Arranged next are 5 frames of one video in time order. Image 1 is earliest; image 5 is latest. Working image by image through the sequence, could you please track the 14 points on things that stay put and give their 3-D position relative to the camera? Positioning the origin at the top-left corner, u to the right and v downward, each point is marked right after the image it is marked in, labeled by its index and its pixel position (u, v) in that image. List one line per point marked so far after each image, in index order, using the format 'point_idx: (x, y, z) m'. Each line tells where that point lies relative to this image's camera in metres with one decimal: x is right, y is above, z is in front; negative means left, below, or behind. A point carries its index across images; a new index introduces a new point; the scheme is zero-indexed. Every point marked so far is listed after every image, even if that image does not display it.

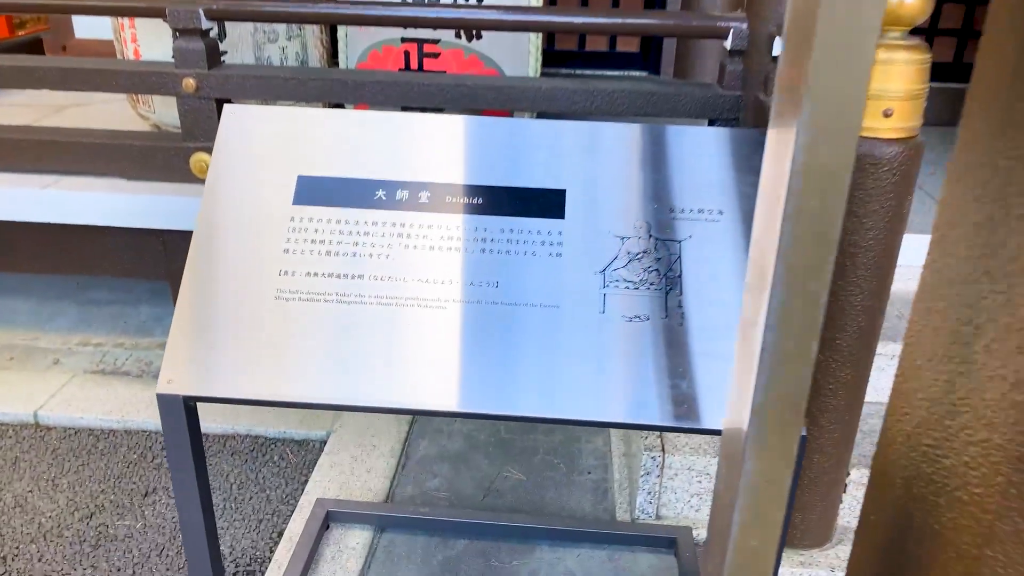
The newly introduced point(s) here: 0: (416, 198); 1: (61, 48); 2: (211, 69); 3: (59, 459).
0: (-0.2, +0.1, +1.2) m
1: (-2.3, +1.2, +3.9) m
2: (-0.9, +0.6, +2.2) m
3: (-1.2, -0.5, +2.1) m
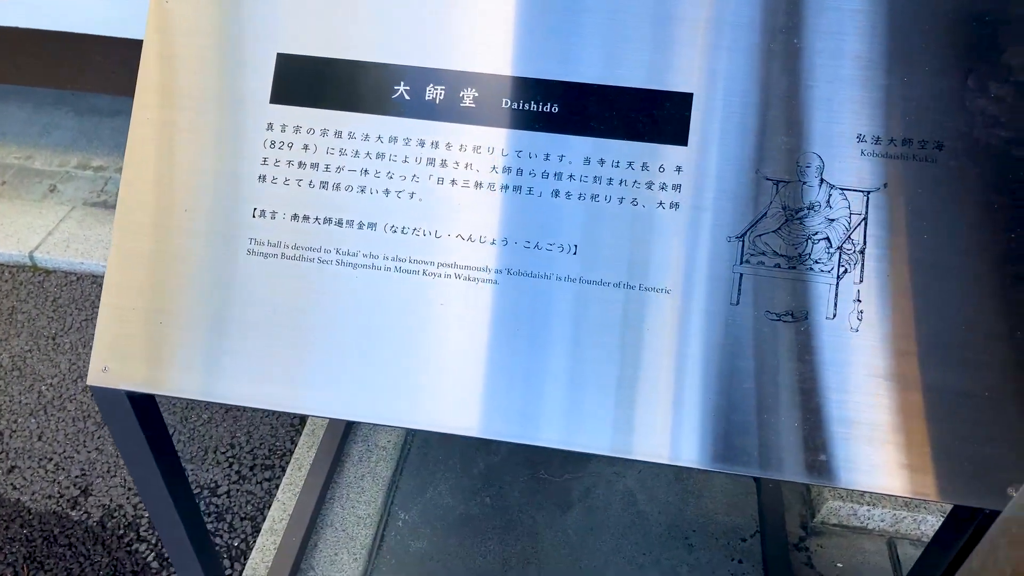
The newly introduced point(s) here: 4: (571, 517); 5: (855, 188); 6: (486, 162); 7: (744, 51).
0: (-0.1, +0.2, +0.8) m
1: (-2.0, +2.1, +3.2) m
2: (-0.7, +1.0, +1.7) m
3: (-1.1, -0.1, +1.9) m
4: (+0.1, -0.4, +1.5) m
5: (+0.3, +0.1, +0.8) m
6: (0.0, +0.1, +0.8) m
7: (+0.2, +0.3, +0.8) m
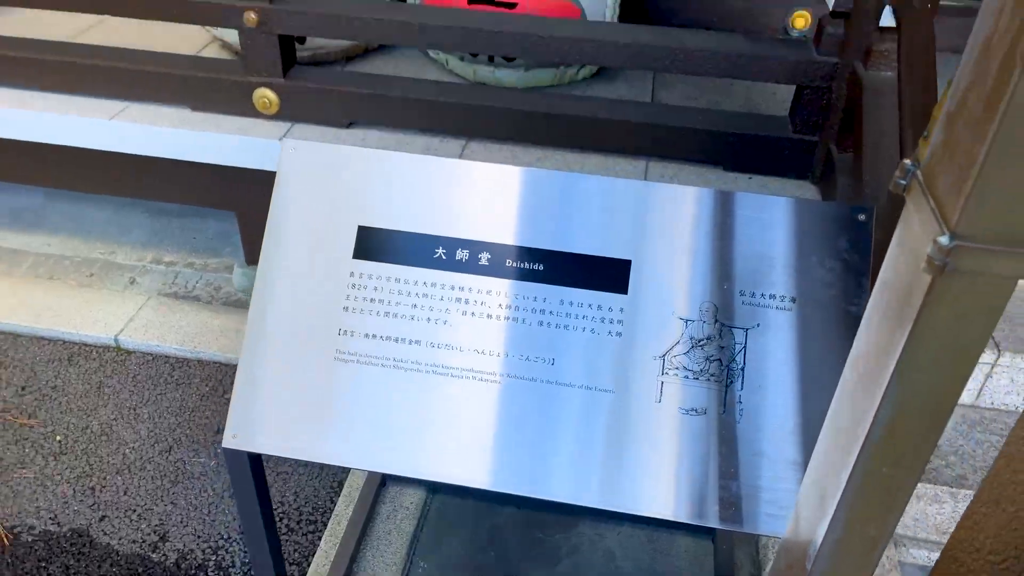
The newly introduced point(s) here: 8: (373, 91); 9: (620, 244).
0: (-0.1, +0.1, +1.2) m
1: (-1.9, +1.8, +3.8) m
2: (-0.7, +0.8, +2.1) m
3: (-1.1, -0.3, +2.2) m
4: (+0.1, -0.6, +1.8) m
5: (+0.3, -0.1, +1.1) m
6: (0.0, 0.0, +1.2) m
7: (+0.2, +0.1, +1.2) m
8: (-0.4, +0.6, +2.2) m
9: (+0.1, +0.1, +1.2) m
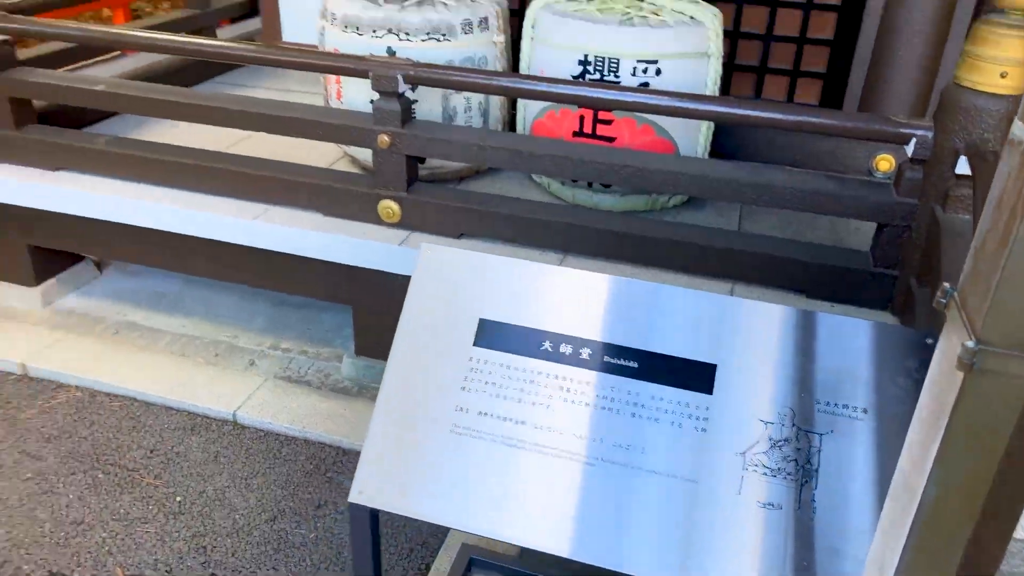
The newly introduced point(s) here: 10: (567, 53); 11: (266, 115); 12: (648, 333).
0: (+0.1, -0.1, +1.4) m
1: (-1.3, +1.3, +4.3) m
2: (-0.3, +0.5, +2.4) m
3: (-0.8, -0.5, +2.4) m
4: (+0.3, -0.9, +1.8) m
5: (+0.5, -0.2, +1.3) m
6: (+0.1, -0.2, +1.4) m
7: (+0.4, -0.1, +1.3) m
8: (-0.1, +0.3, +2.5) m
9: (+0.3, -0.1, +1.3) m
10: (+0.2, +0.8, +2.5) m
11: (-0.8, +0.6, +2.6) m
12: (+0.2, -0.1, +1.3) m
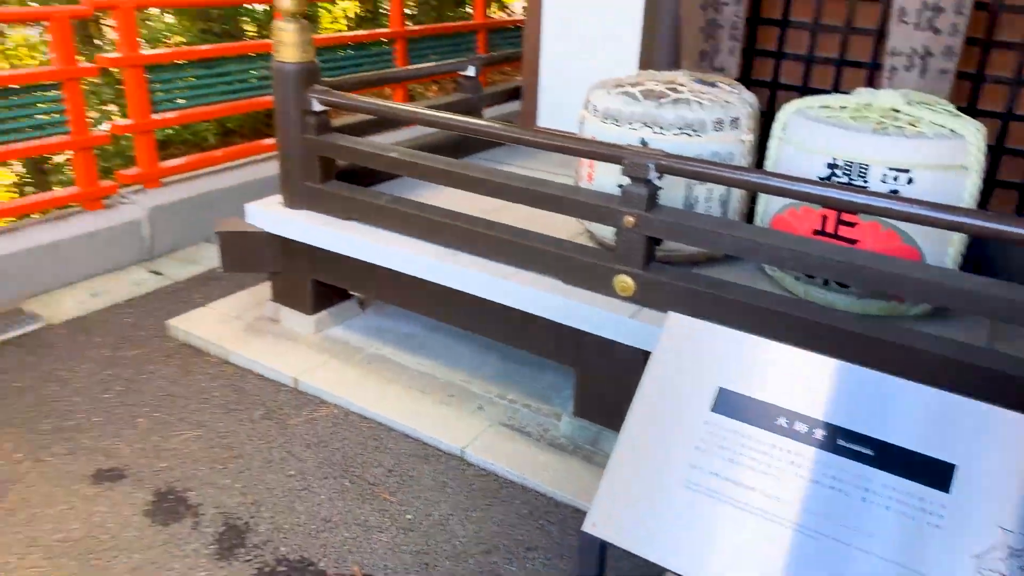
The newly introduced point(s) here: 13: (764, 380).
0: (+0.5, -0.3, +1.4) m
1: (+0.1, +0.9, +4.8) m
2: (+0.5, +0.3, +2.7) m
3: (-0.1, -0.7, +2.7) m
4: (+0.7, -1.1, +1.8) m
5: (+0.9, -0.4, +1.2) m
6: (+0.6, -0.3, +1.4) m
7: (+0.8, -0.3, +1.3) m
8: (+0.7, 0.0, +2.6) m
9: (+0.7, -0.3, +1.4) m
10: (+1.0, +0.4, +2.6) m
11: (0.0, +0.4, +2.9) m
12: (+0.7, -0.2, +1.4) m
13: (+0.5, -0.2, +1.5) m
